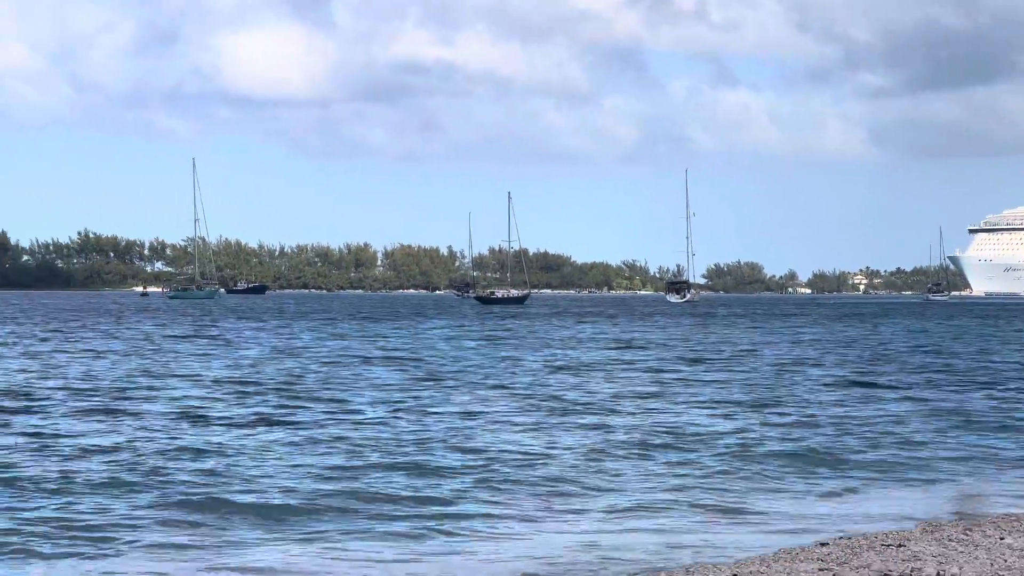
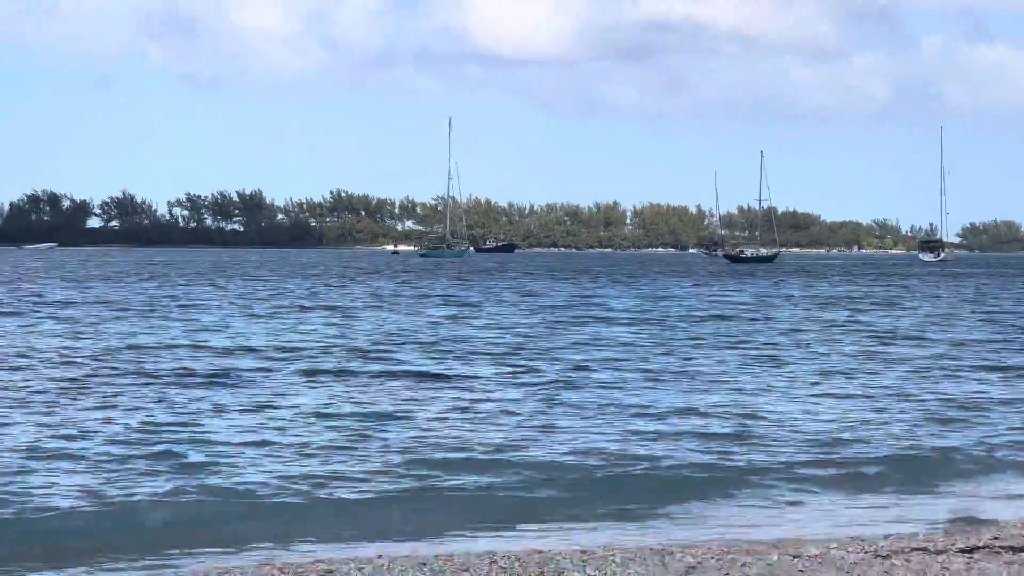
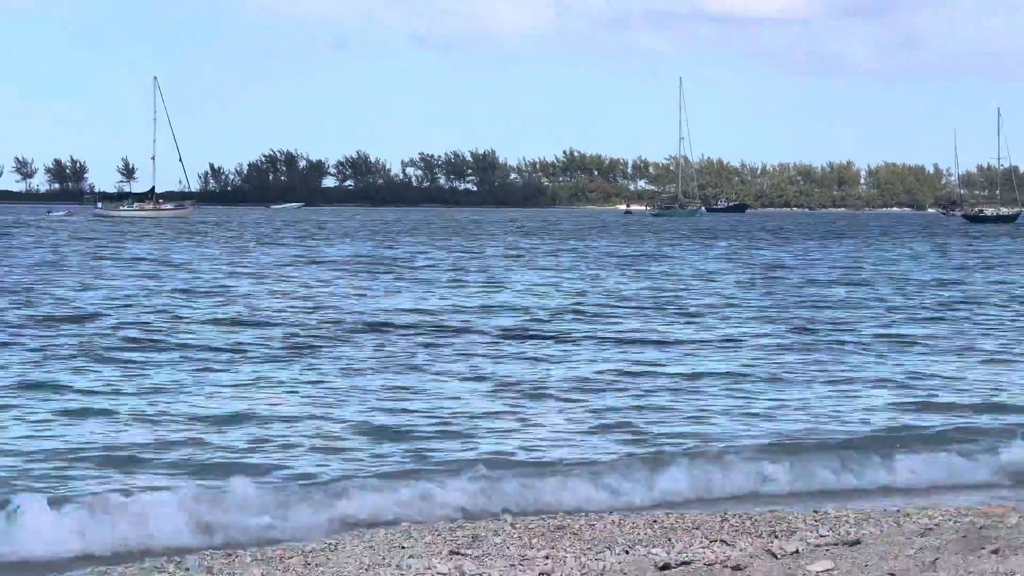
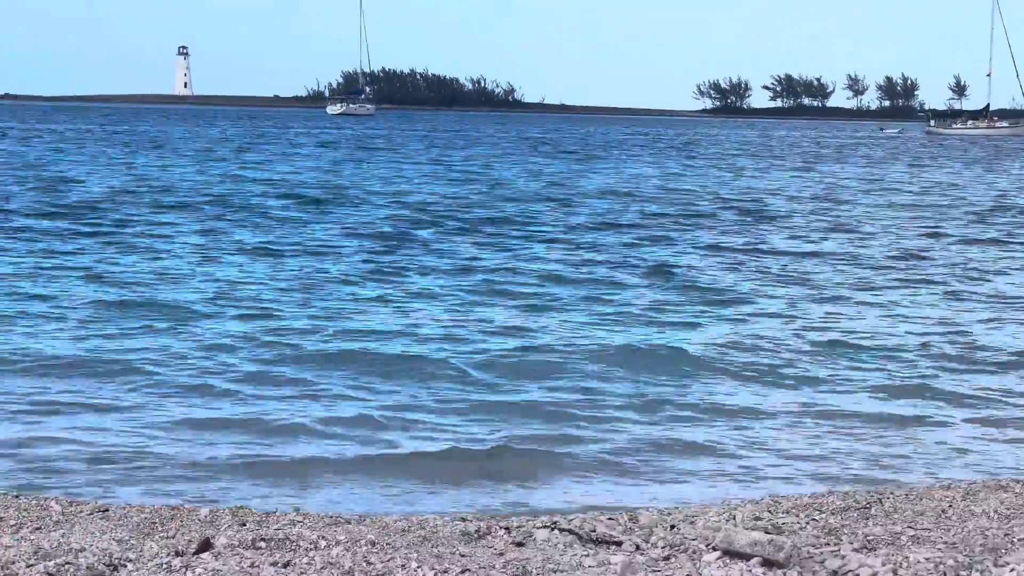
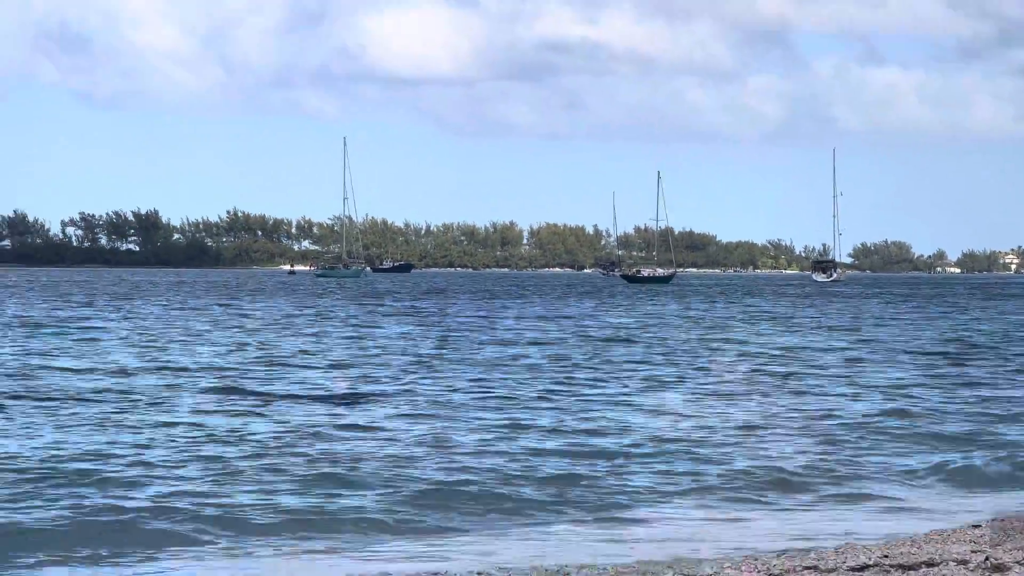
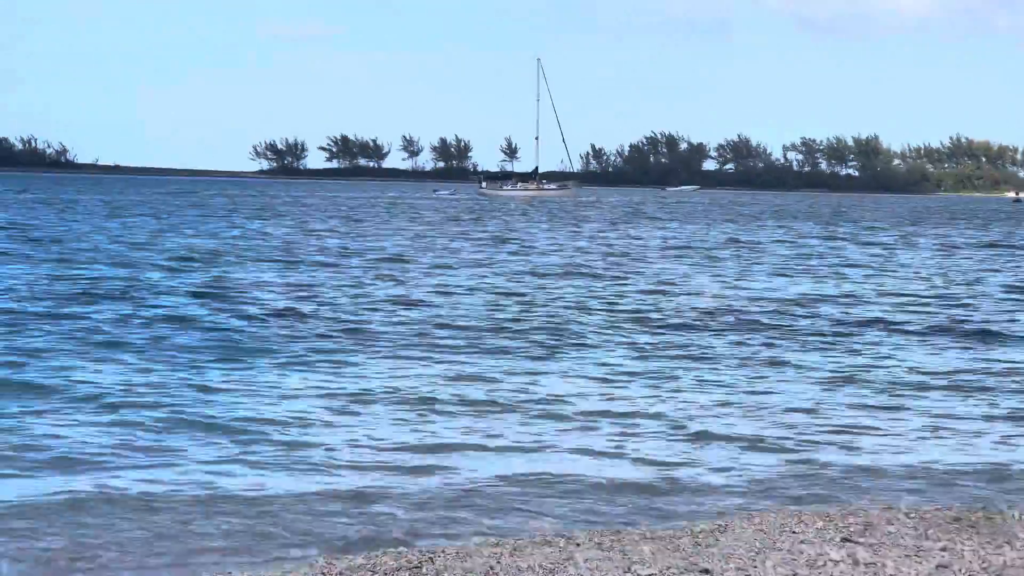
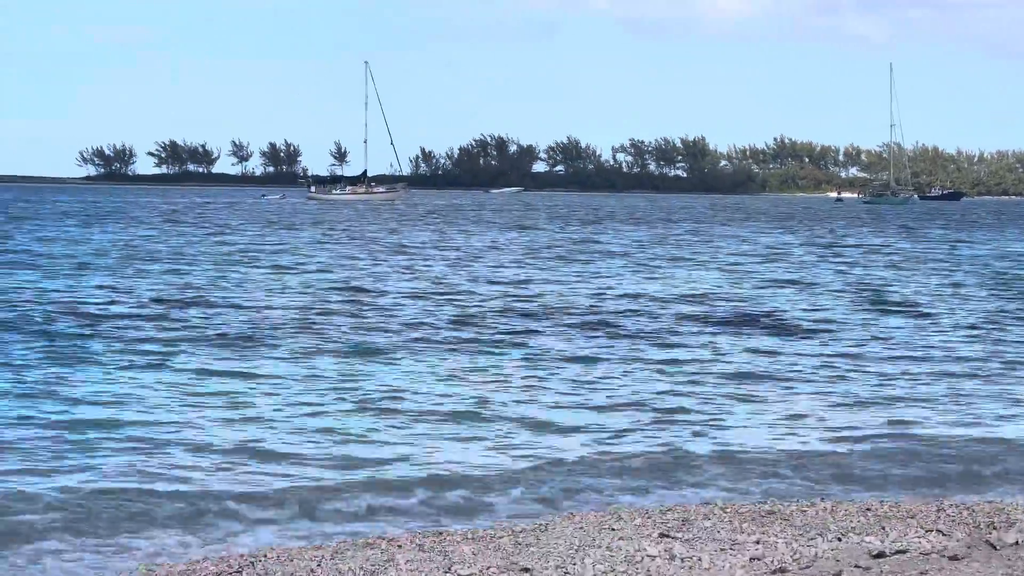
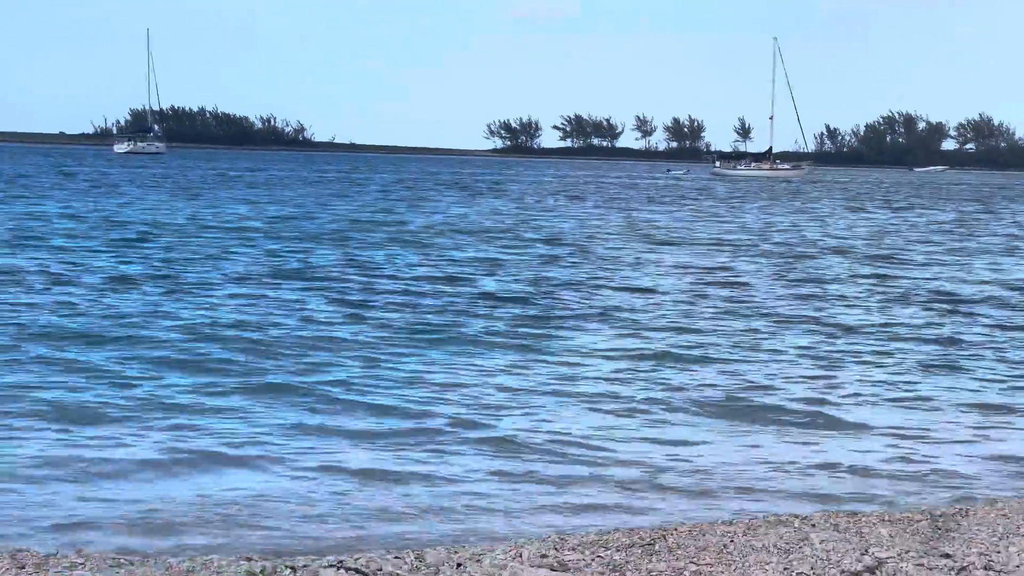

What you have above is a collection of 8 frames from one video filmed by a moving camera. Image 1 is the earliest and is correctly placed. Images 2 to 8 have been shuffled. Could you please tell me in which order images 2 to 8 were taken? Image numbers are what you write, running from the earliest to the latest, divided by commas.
5, 2, 3, 7, 6, 8, 4
